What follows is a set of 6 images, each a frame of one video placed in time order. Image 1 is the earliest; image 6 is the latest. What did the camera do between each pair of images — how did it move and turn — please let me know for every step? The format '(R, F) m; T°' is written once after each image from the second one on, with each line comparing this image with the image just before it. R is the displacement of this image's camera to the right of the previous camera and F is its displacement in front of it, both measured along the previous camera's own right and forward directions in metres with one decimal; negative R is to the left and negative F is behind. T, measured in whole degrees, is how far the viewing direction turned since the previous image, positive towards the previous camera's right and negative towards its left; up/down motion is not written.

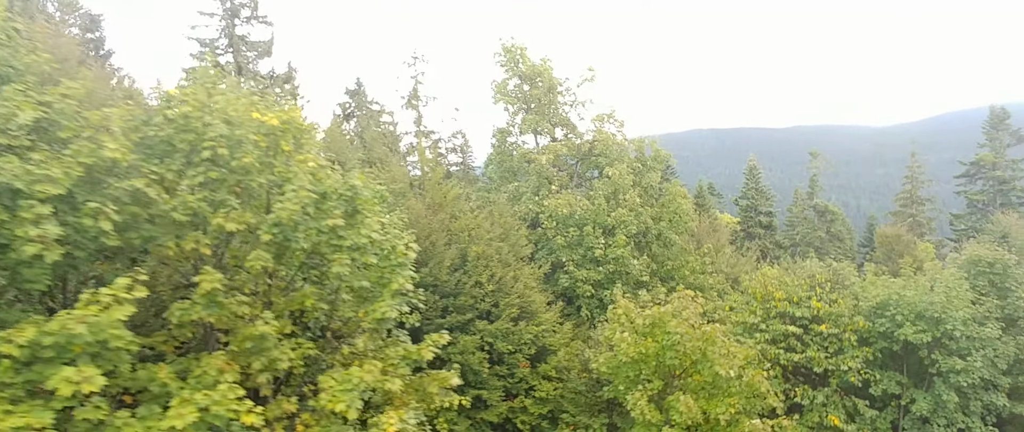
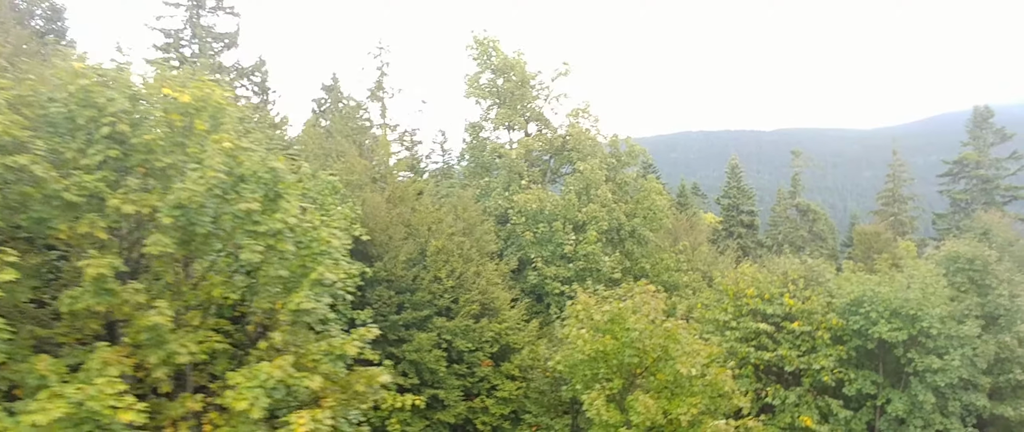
(+0.8, +0.7) m; +1°
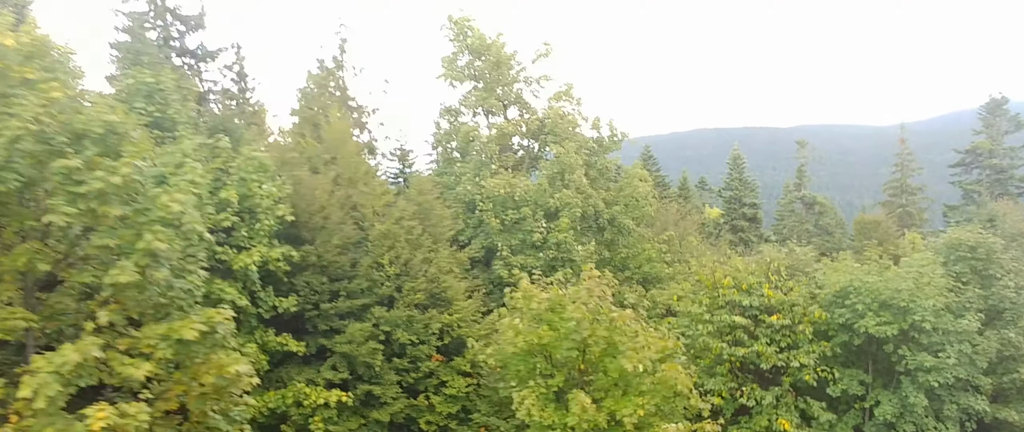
(+1.7, +1.4) m; -2°
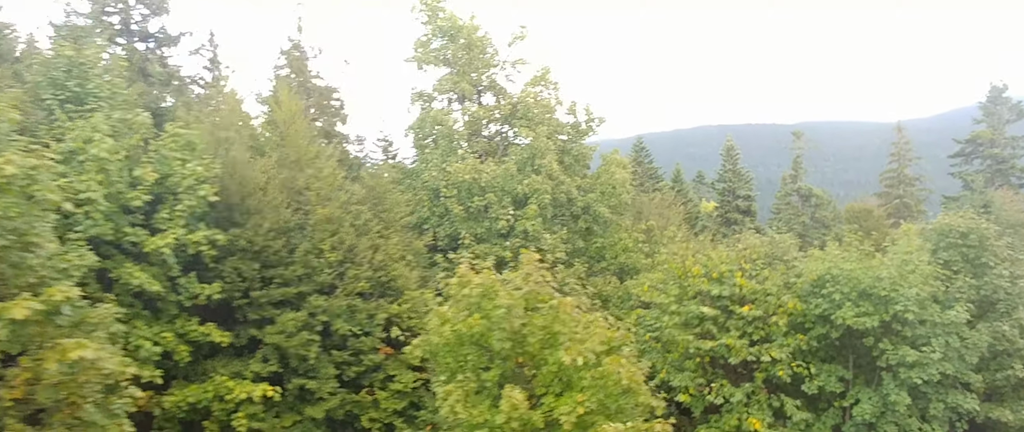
(+1.3, +1.1) m; -1°
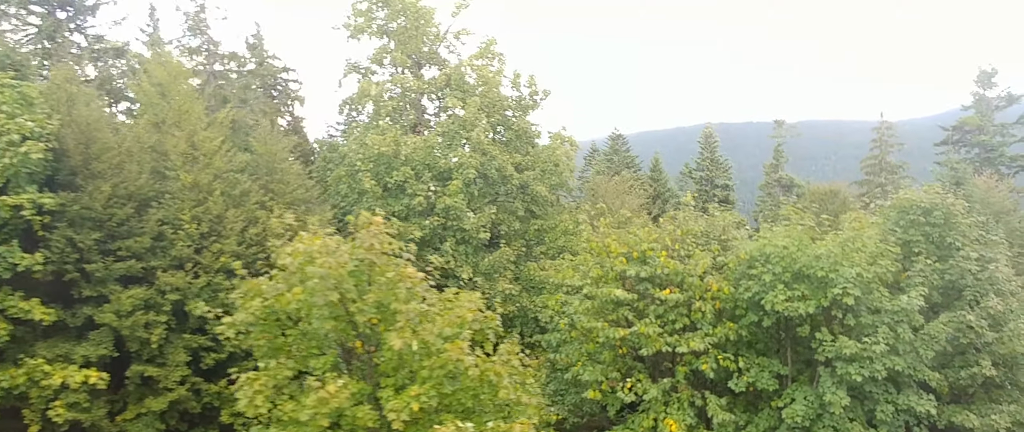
(+2.3, +1.9) m; -1°
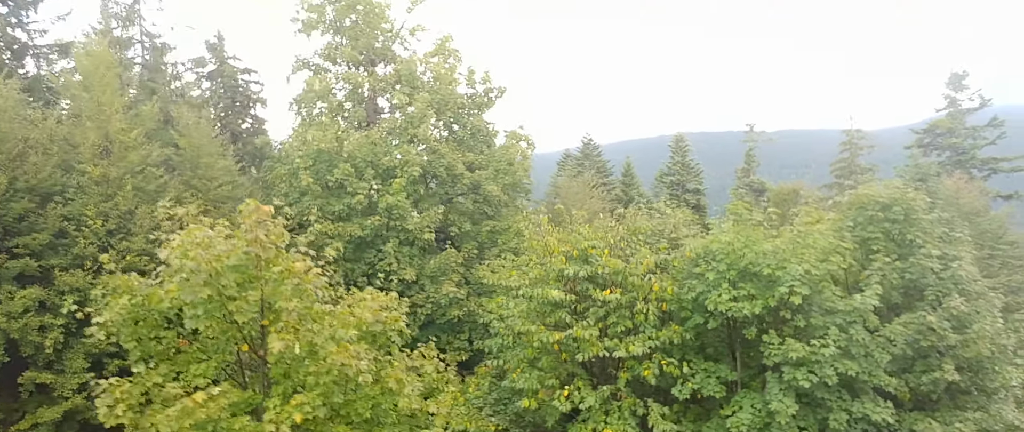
(+1.0, +0.8) m; +1°
